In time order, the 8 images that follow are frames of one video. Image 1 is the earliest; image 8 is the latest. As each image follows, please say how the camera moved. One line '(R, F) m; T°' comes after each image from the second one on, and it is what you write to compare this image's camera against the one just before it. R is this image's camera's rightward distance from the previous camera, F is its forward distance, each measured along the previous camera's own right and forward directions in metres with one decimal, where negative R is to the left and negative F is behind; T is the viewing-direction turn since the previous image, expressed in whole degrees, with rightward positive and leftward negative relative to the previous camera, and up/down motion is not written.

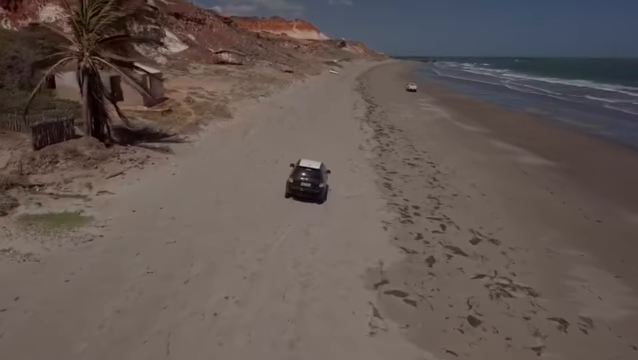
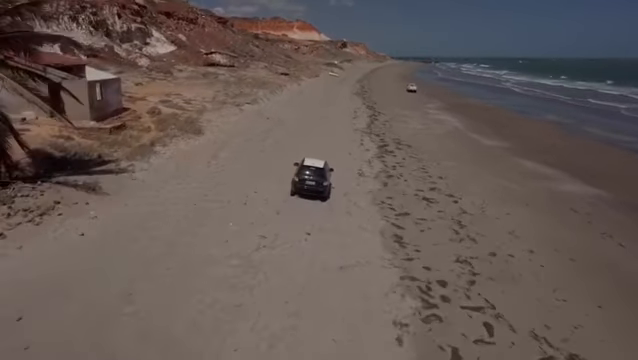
(+0.5, +5.5) m; 0°
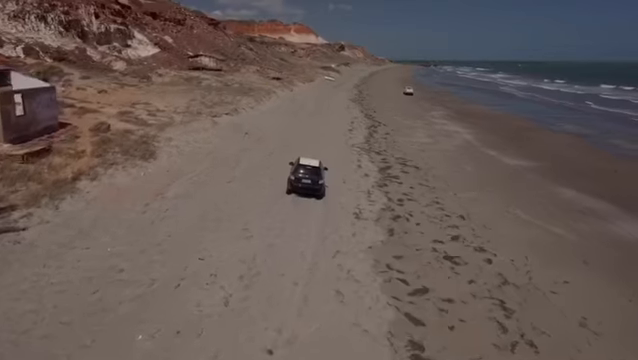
(+0.5, +5.2) m; 0°
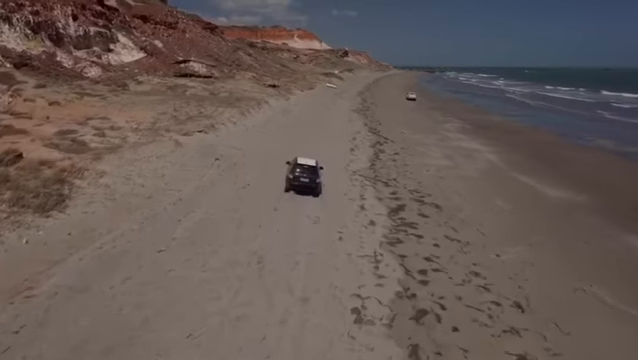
(+0.5, +5.9) m; 0°
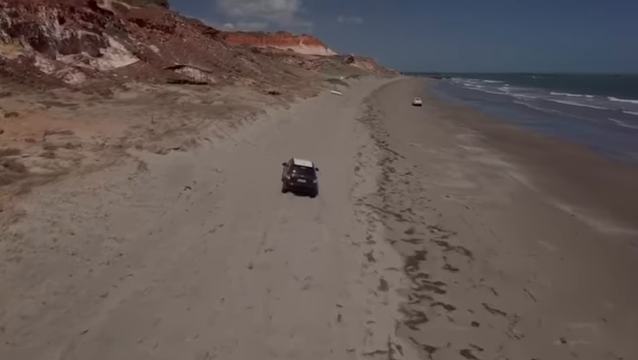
(+0.3, +4.2) m; -1°
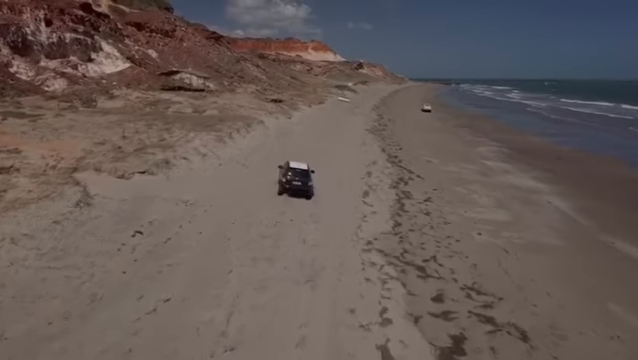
(+0.3, +4.3) m; -1°
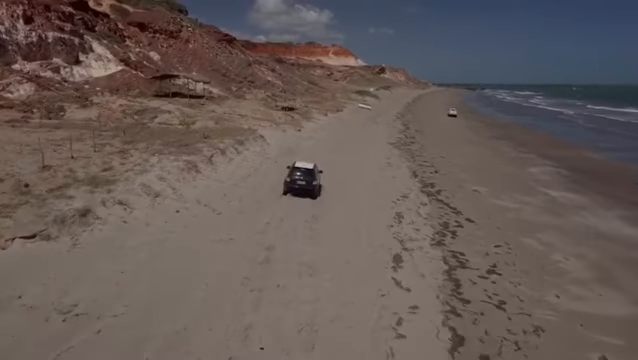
(+0.4, +7.2) m; -2°
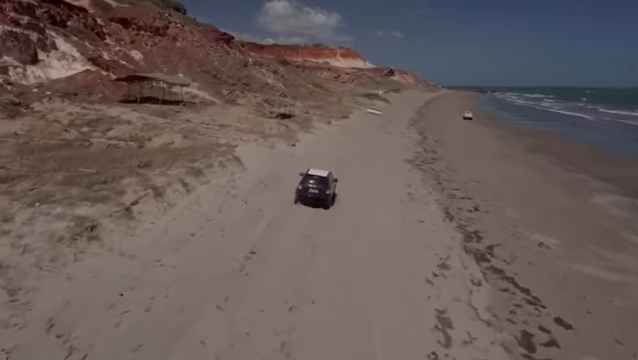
(+0.5, +7.7) m; -1°
